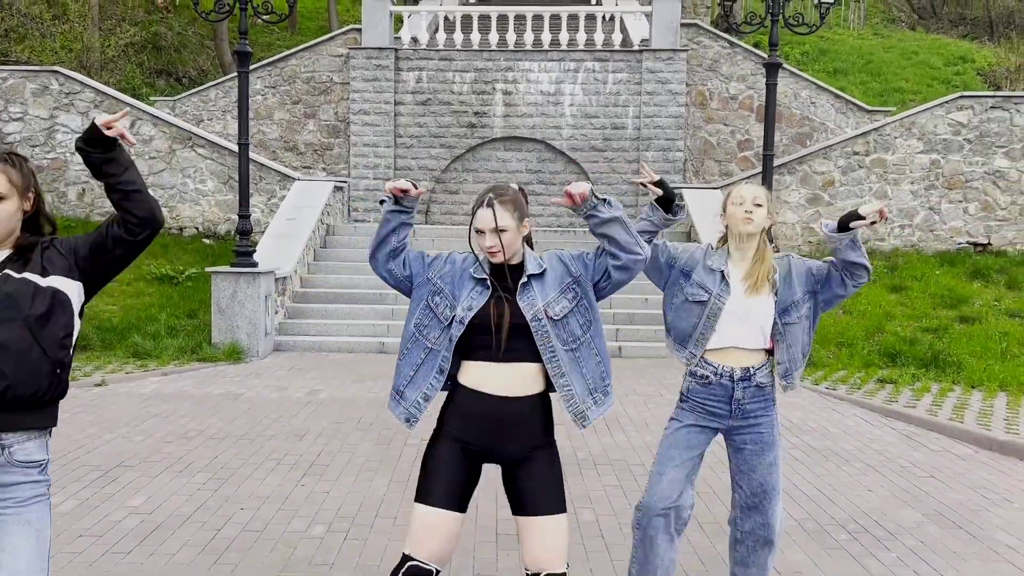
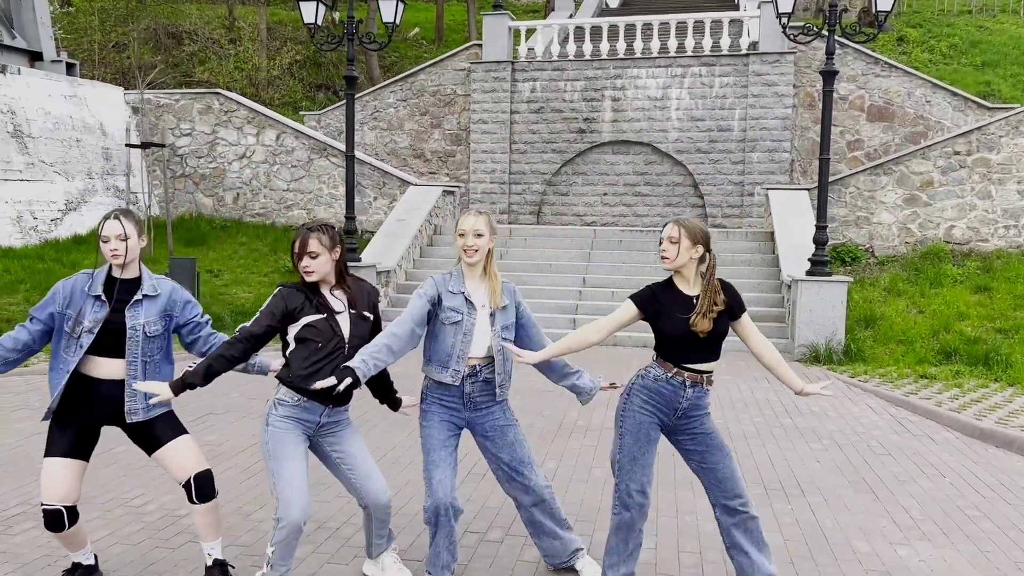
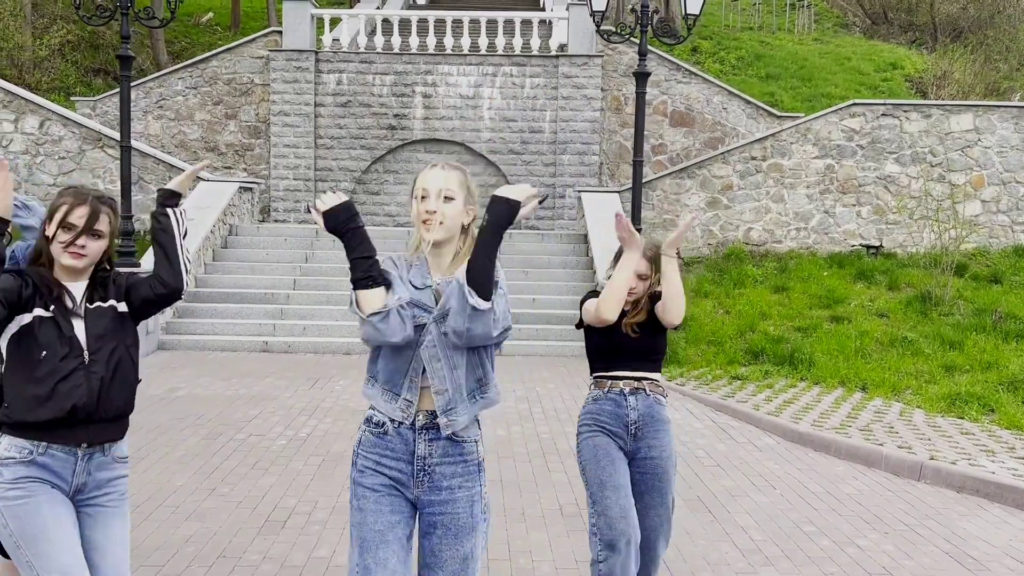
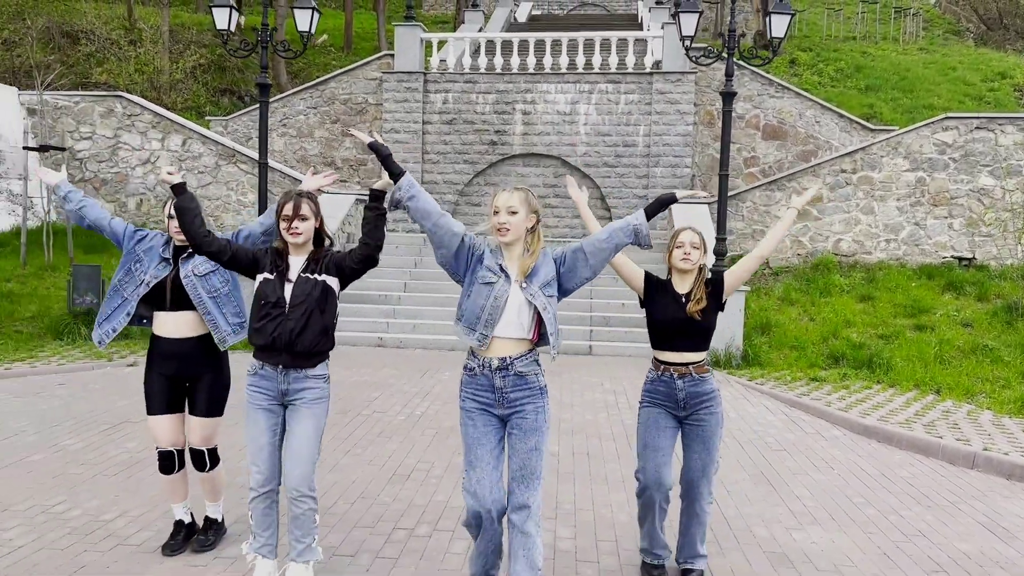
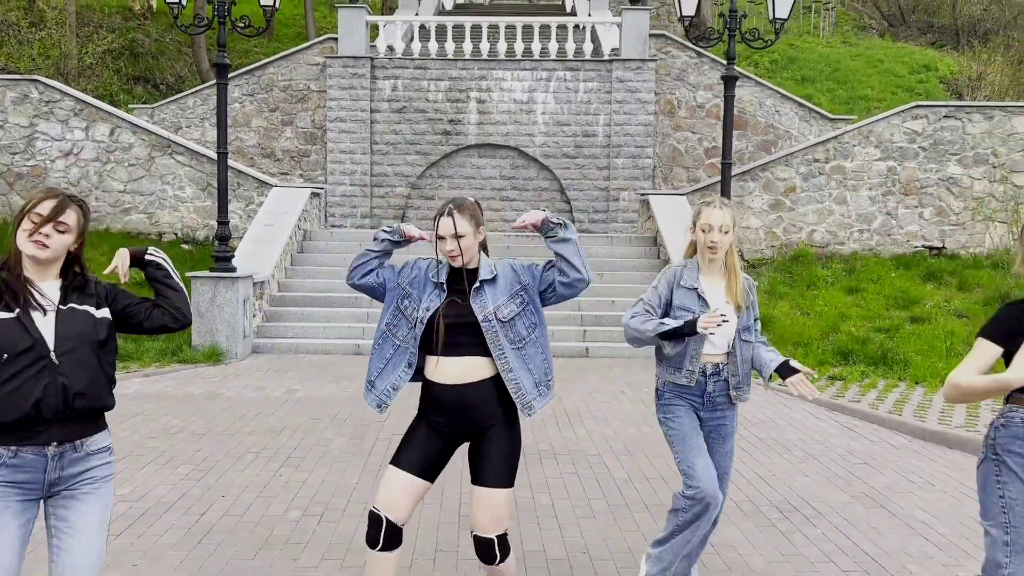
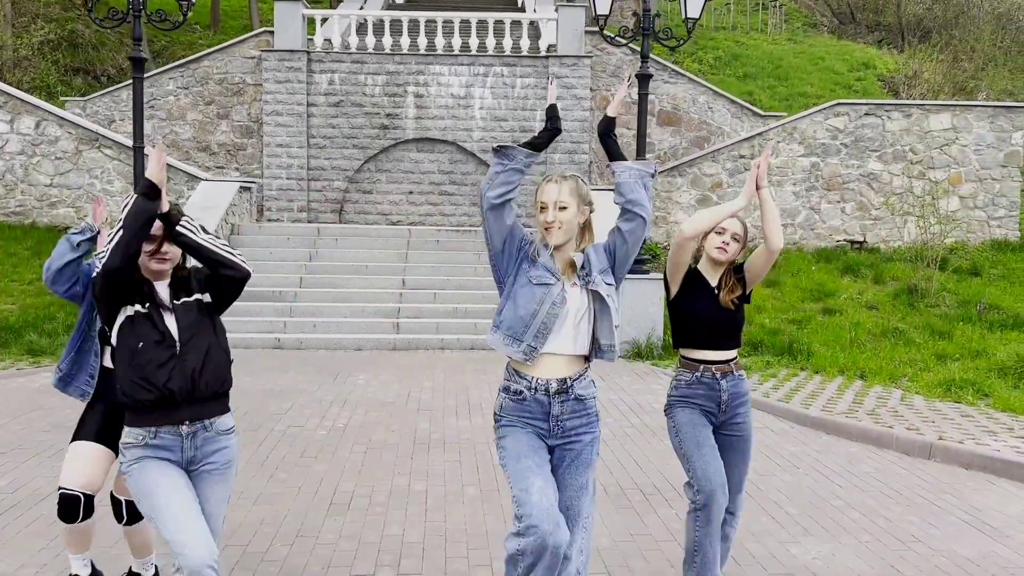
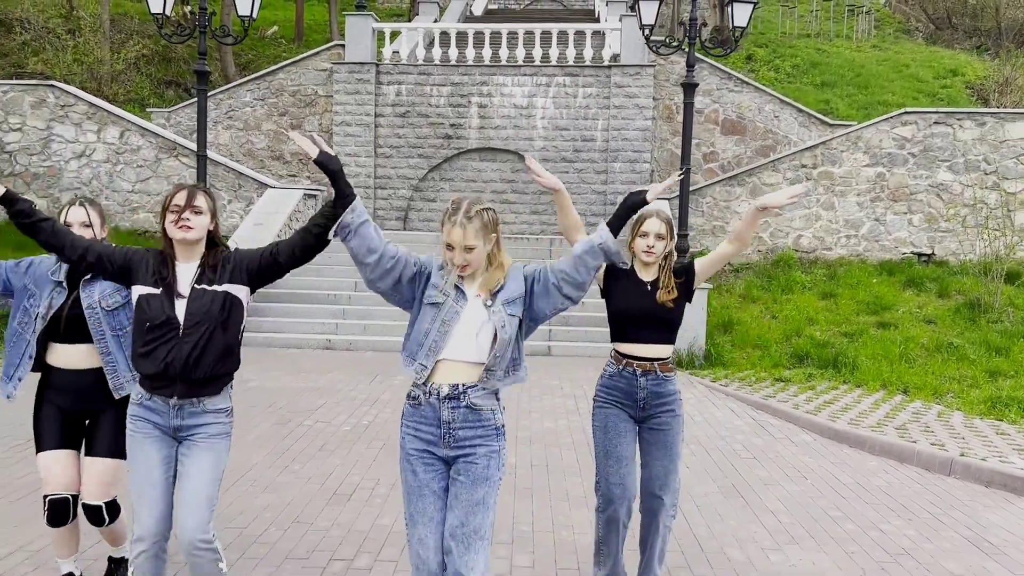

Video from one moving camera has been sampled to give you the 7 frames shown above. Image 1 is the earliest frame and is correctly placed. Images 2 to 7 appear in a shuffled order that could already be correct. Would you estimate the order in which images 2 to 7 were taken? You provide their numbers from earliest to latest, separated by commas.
5, 6, 3, 7, 4, 2
